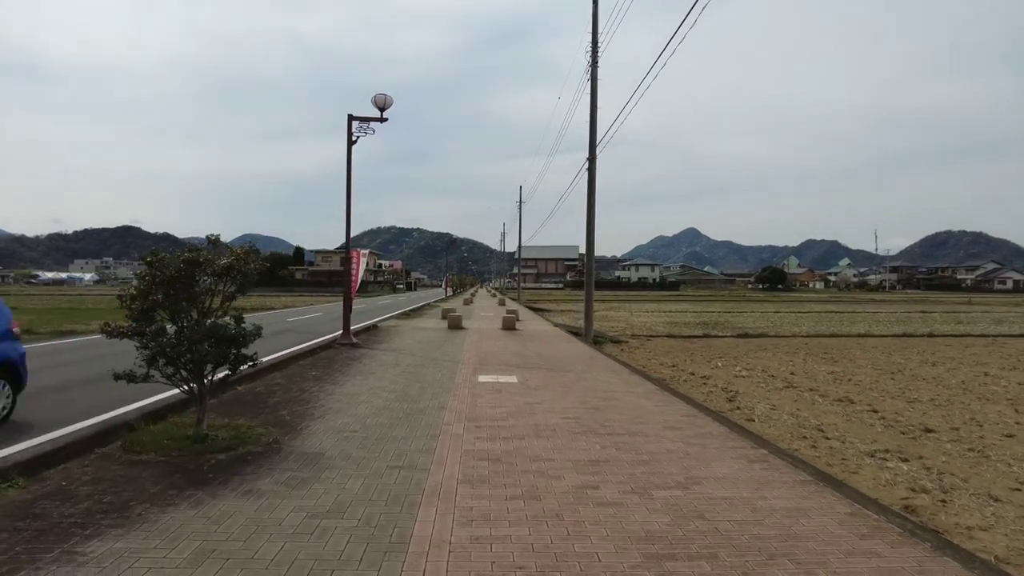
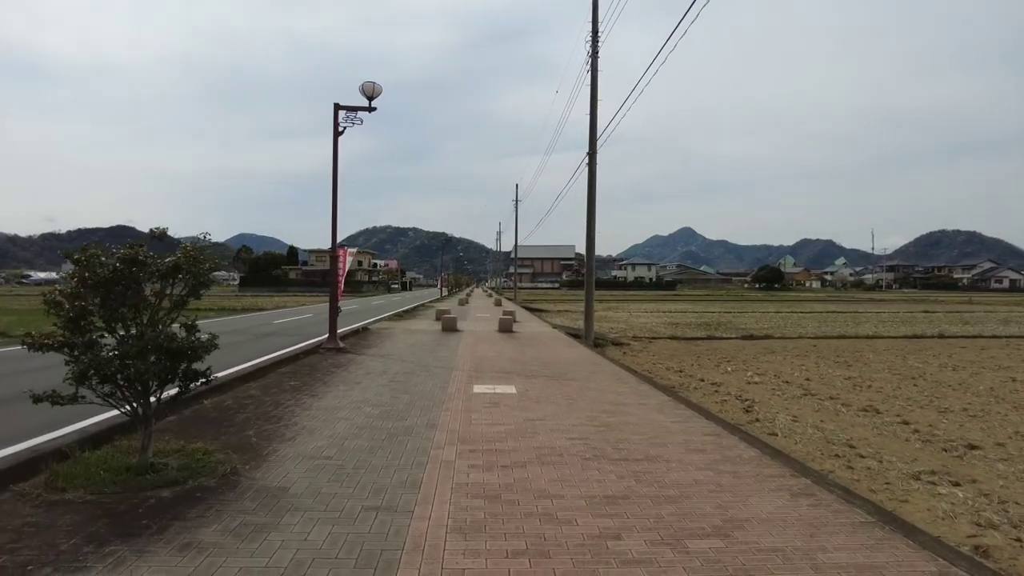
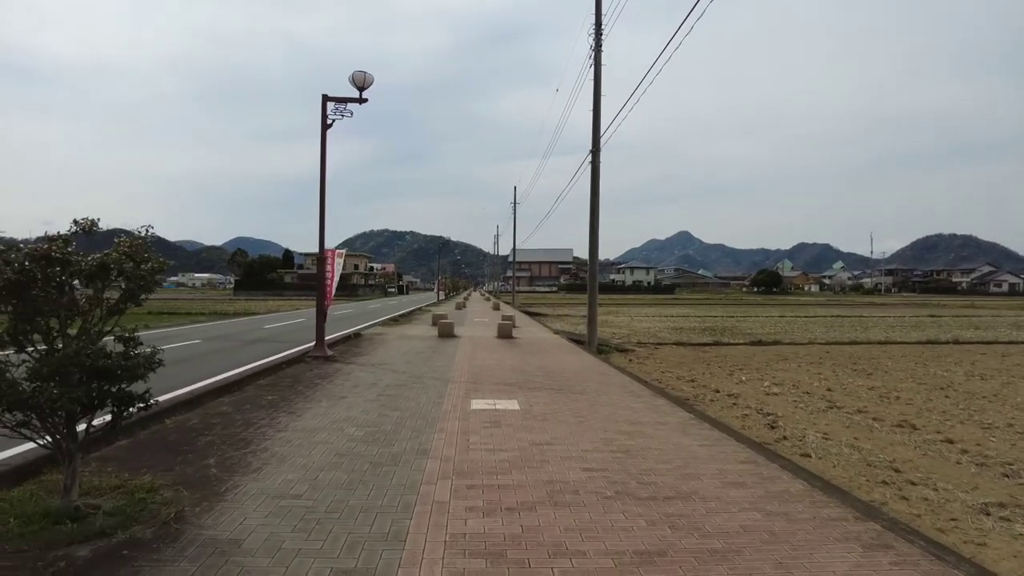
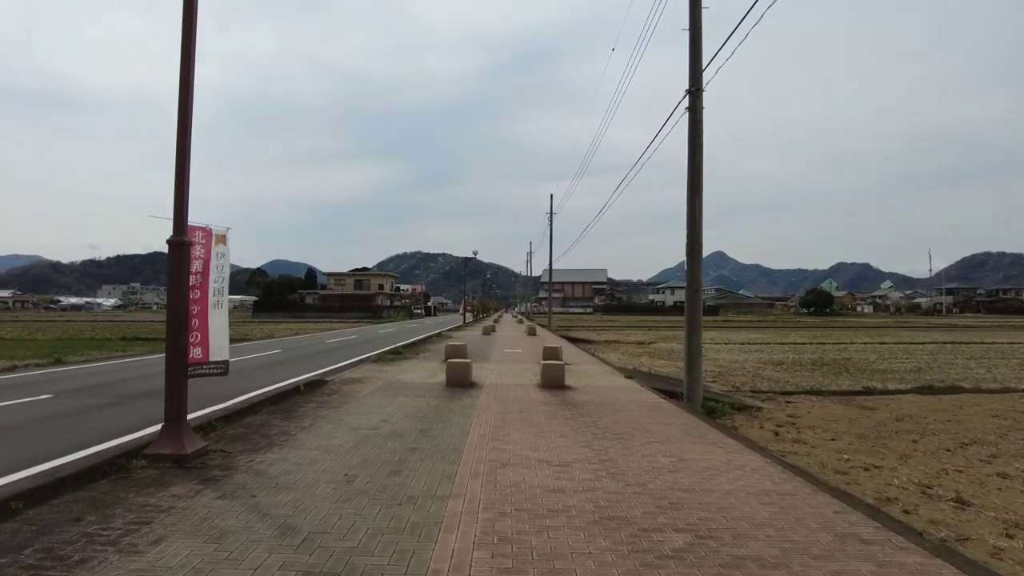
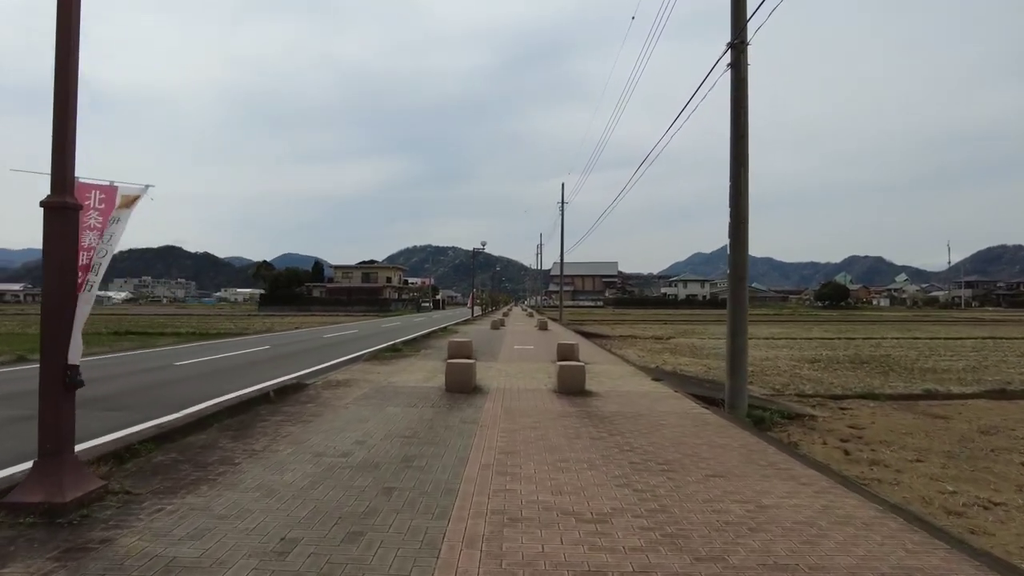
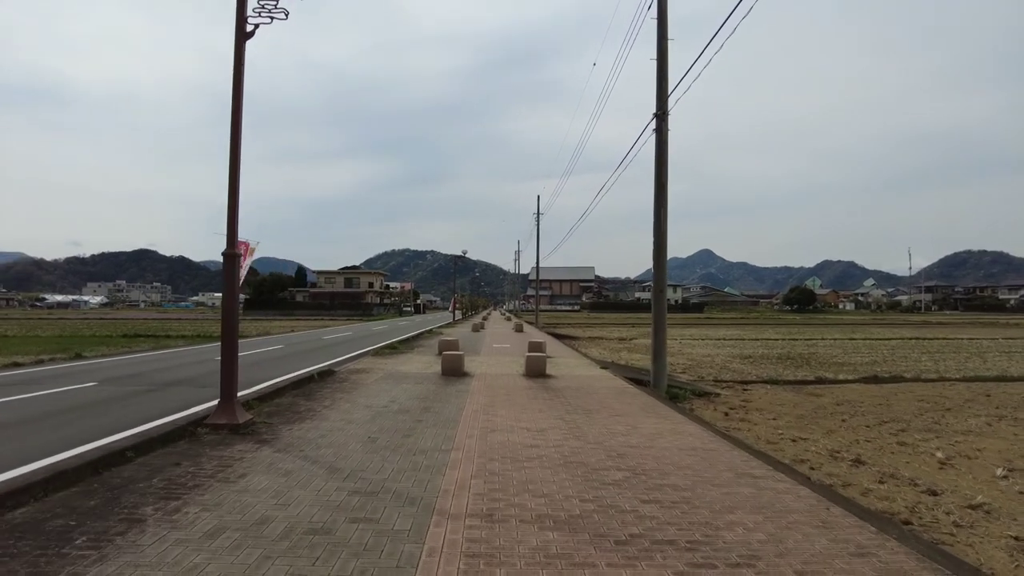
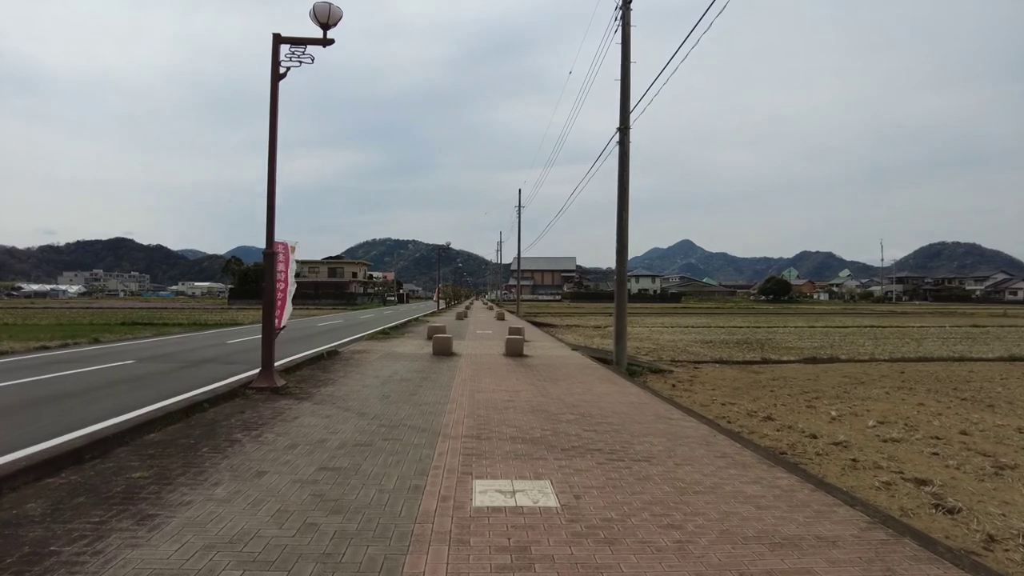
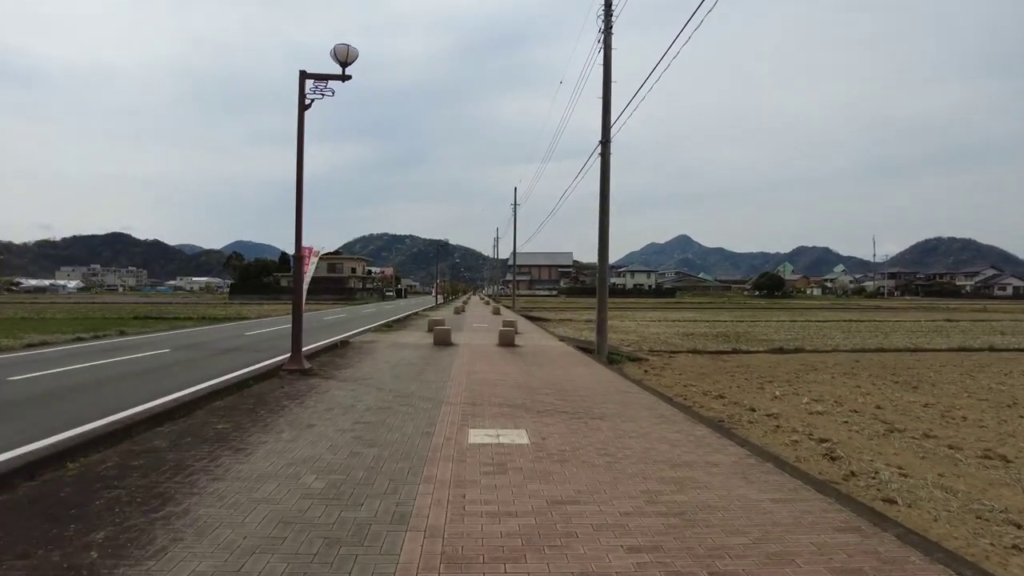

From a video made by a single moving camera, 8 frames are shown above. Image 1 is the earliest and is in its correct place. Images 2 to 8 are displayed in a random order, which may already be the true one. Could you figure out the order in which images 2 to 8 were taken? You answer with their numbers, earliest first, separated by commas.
2, 3, 8, 7, 6, 4, 5
